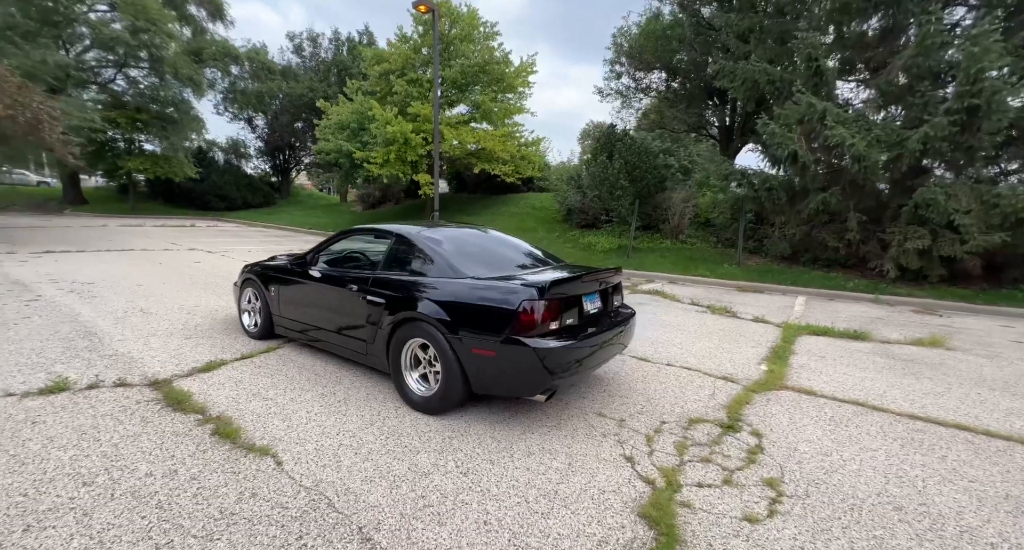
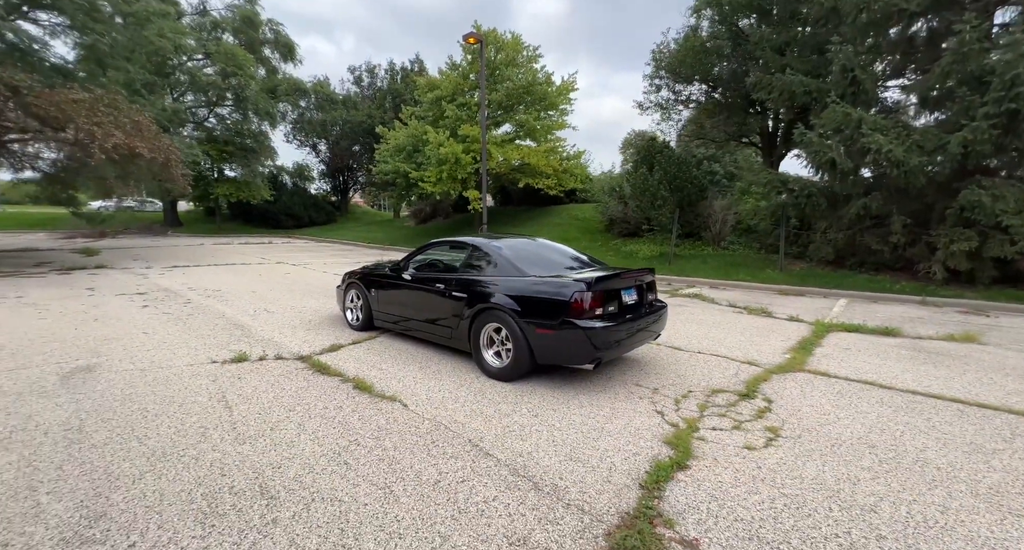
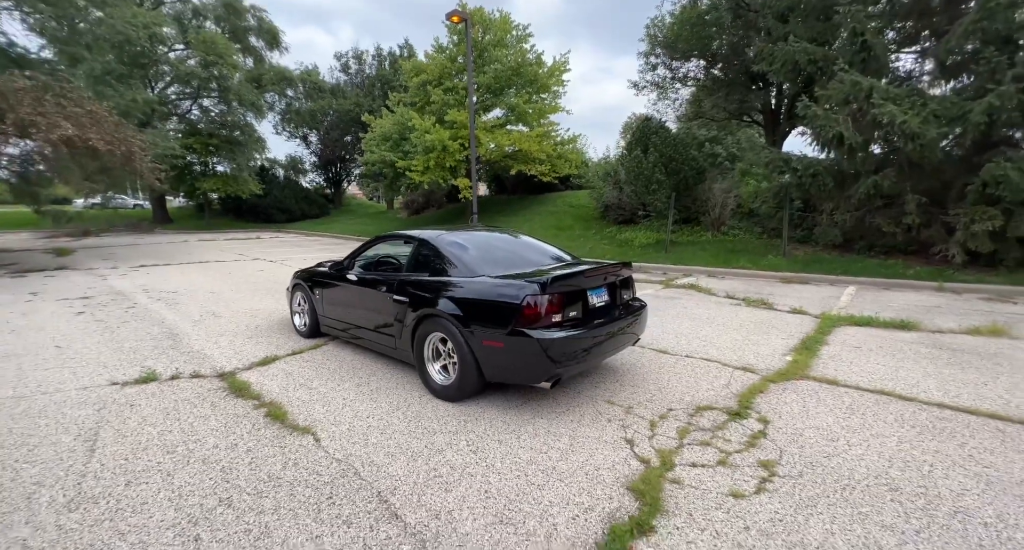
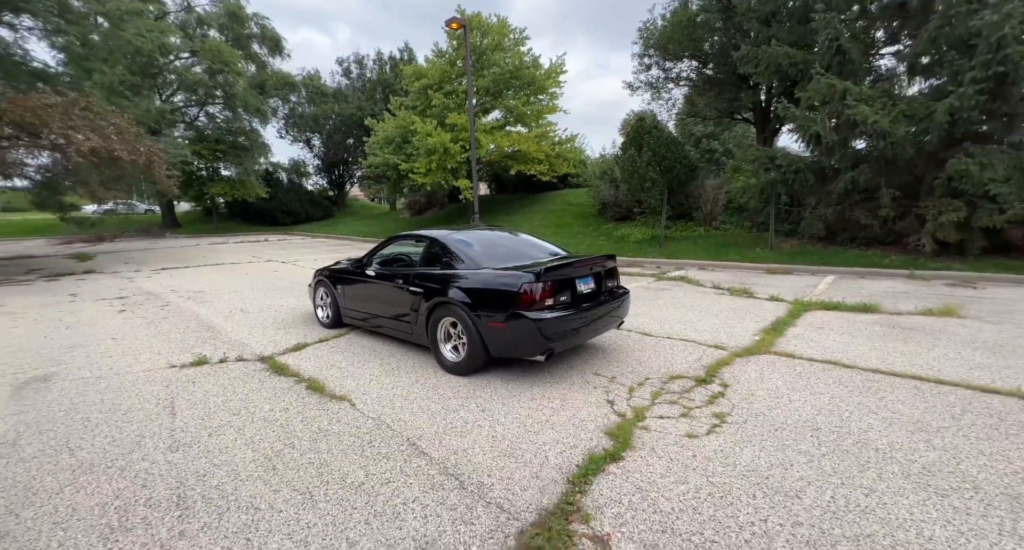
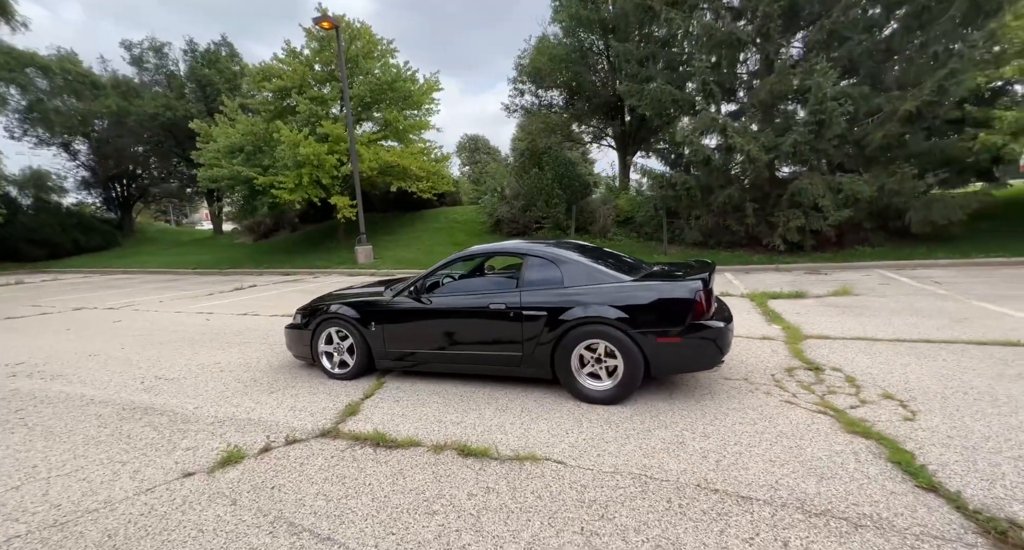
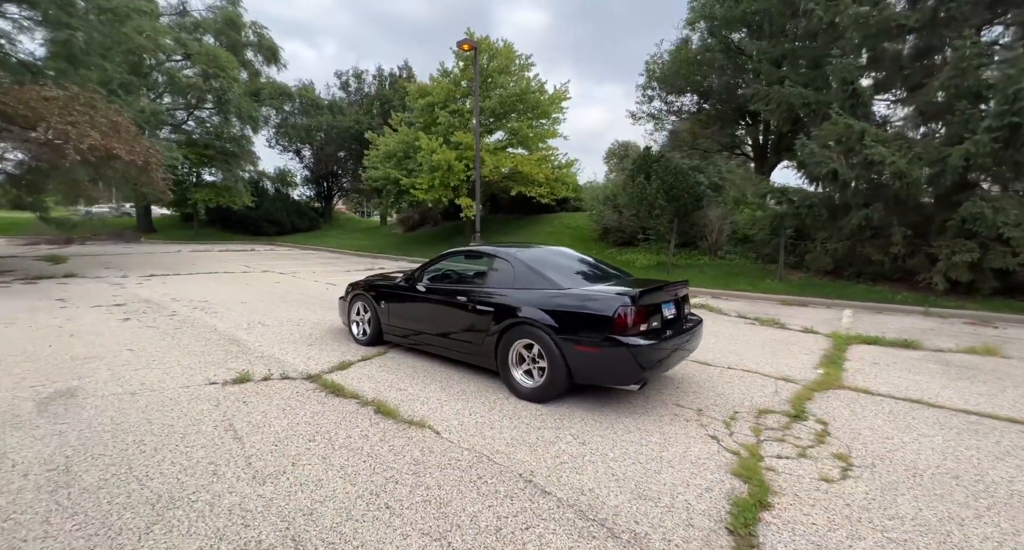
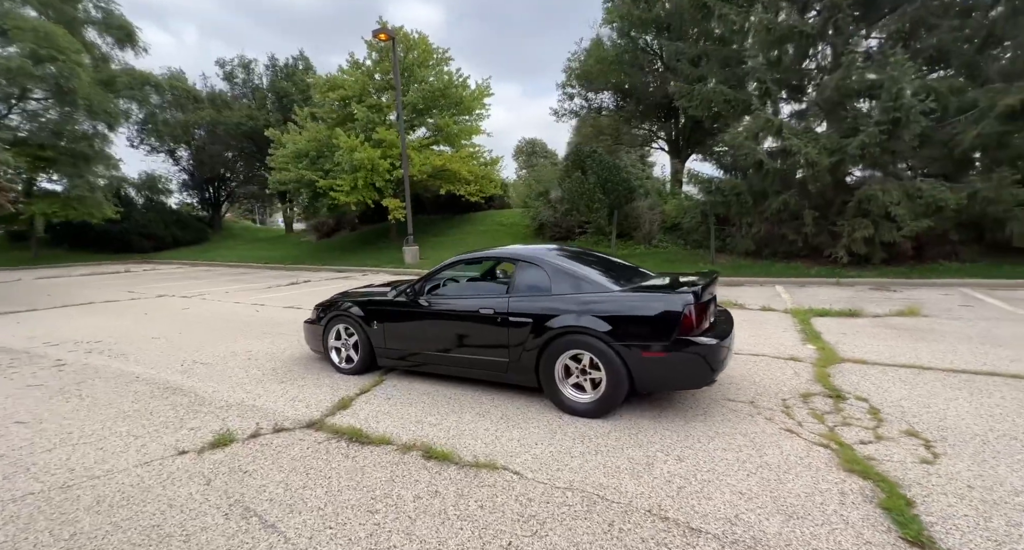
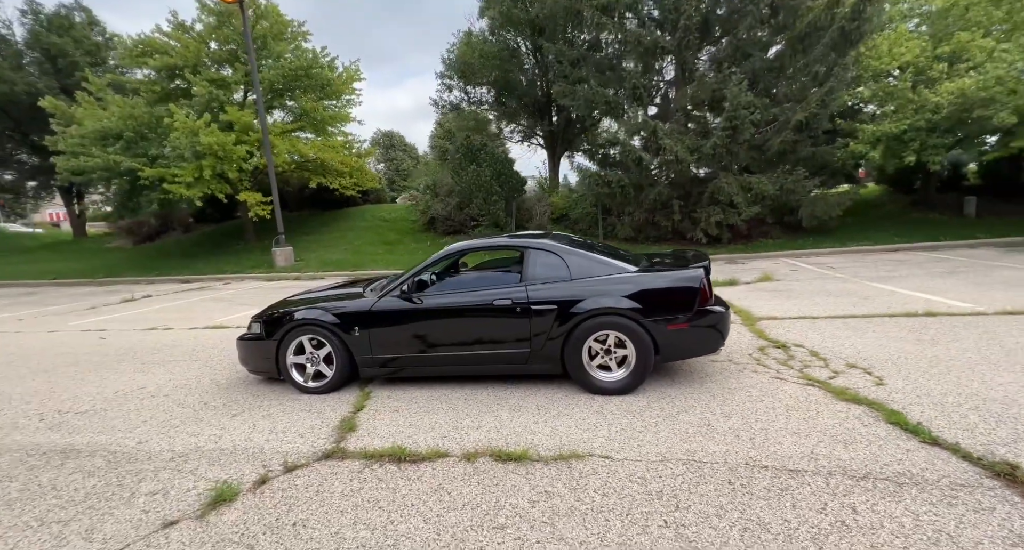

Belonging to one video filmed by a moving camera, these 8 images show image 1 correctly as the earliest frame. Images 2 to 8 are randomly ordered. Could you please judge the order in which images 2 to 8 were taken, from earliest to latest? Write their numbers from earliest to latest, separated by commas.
3, 4, 2, 6, 7, 5, 8
